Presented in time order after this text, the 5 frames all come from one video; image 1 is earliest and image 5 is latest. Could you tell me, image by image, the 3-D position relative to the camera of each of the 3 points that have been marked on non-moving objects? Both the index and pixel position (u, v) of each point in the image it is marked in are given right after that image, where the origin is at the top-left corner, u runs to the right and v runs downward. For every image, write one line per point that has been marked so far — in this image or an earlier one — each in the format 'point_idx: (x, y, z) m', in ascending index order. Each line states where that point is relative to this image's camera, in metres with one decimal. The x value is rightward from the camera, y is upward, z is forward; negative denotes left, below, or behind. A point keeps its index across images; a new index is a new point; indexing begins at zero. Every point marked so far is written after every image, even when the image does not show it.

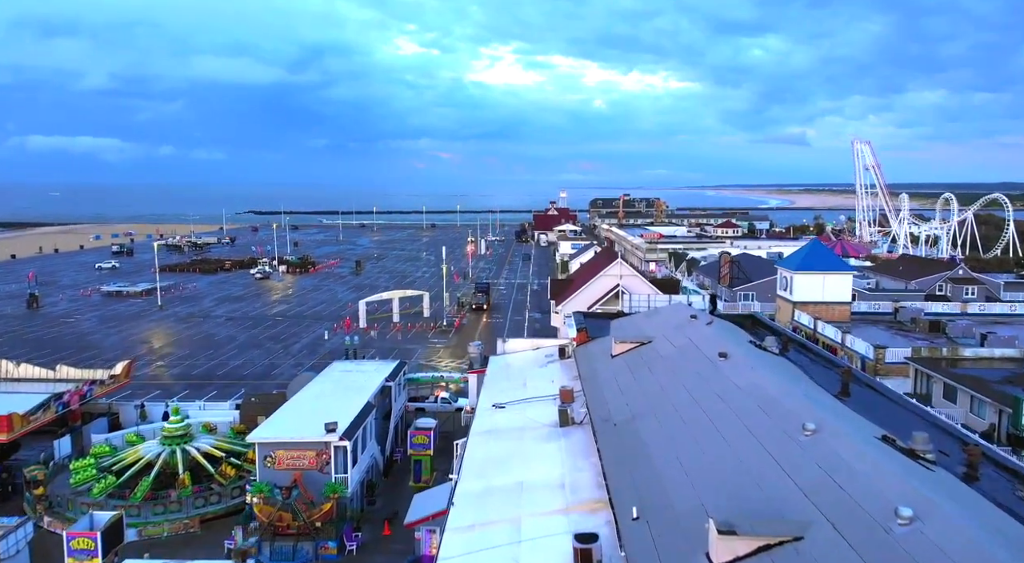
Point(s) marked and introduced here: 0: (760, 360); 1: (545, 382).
0: (+4.5, -1.5, +12.7) m
1: (+0.8, -2.4, +17.2) m
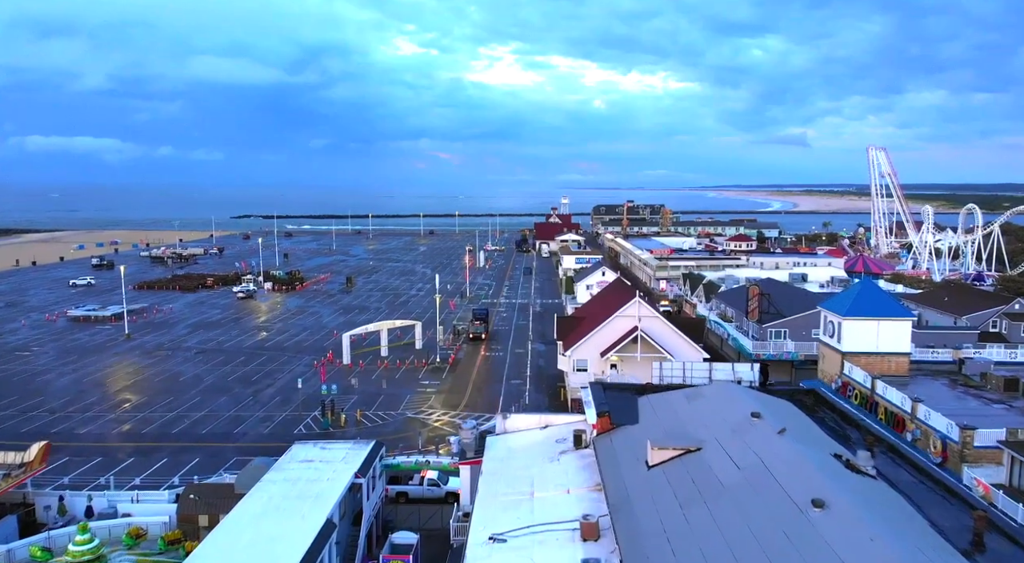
0: (+4.6, -3.0, +8.9) m
1: (+0.9, -4.0, +13.4) m
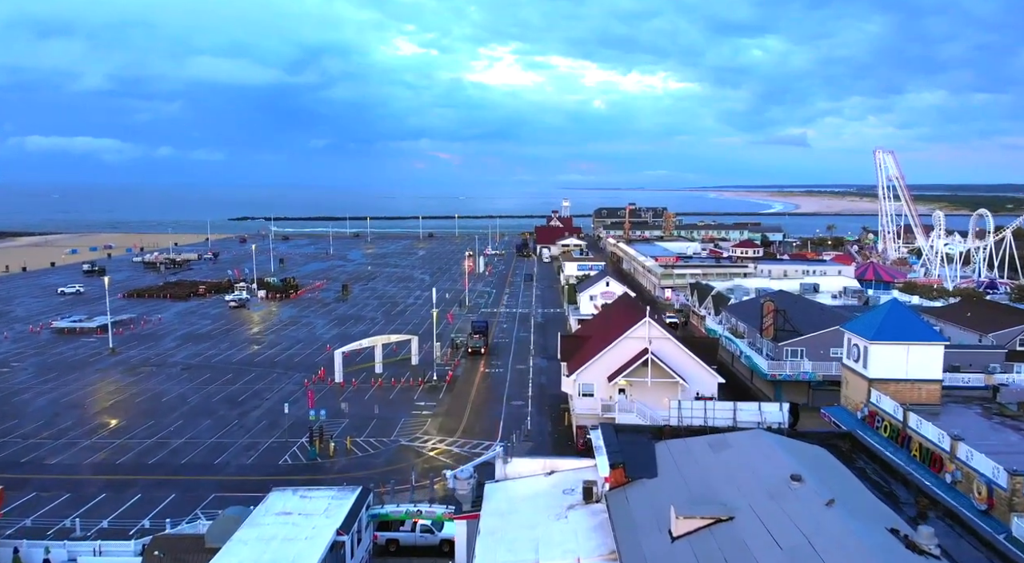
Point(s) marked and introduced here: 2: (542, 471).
0: (+4.6, -3.7, +7.2) m
1: (+0.9, -4.6, +11.7) m
2: (+0.6, -4.1, +15.2) m
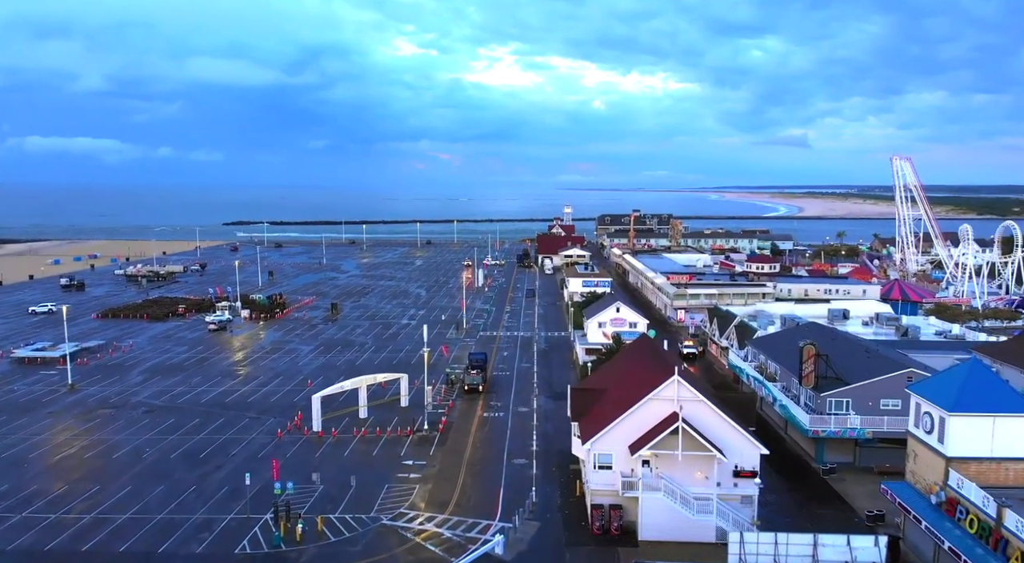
0: (+4.7, -5.1, +3.5) m
1: (+1.0, -6.1, +8.0) m
2: (+0.7, -5.6, +11.4) m
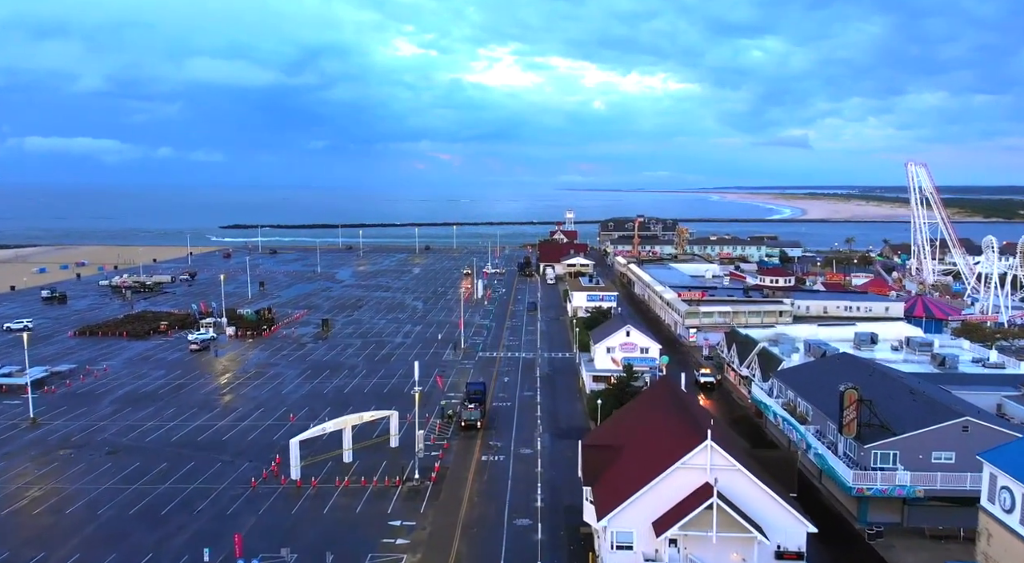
0: (+4.8, -6.2, +0.5) m
1: (+1.1, -7.2, +5.0) m
2: (+0.8, -6.7, +8.5) m
